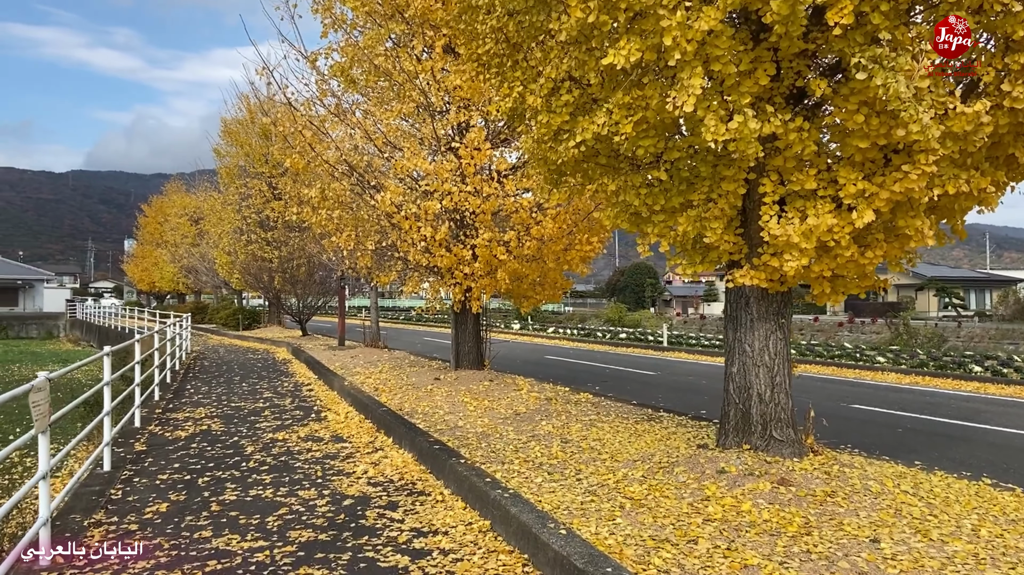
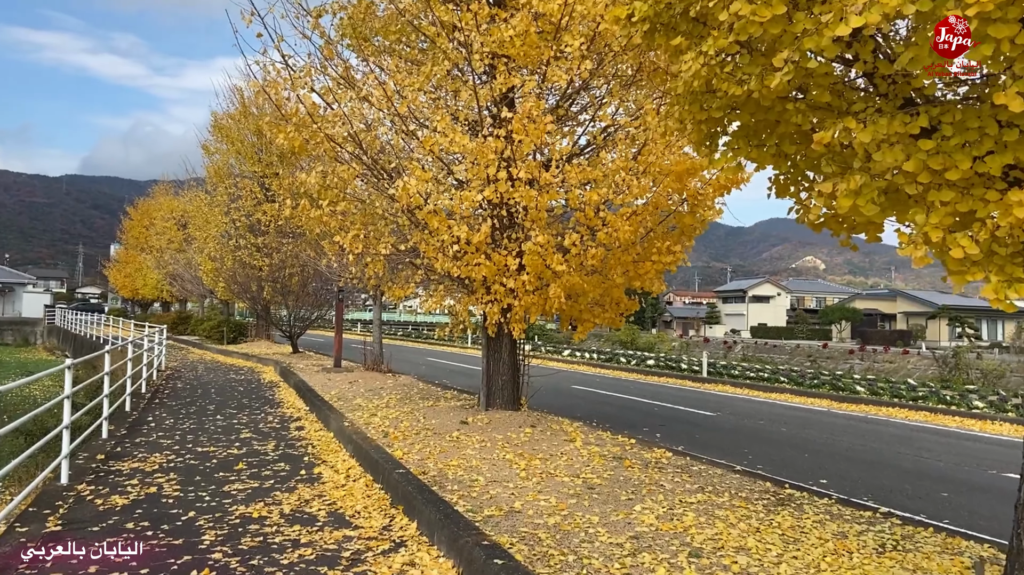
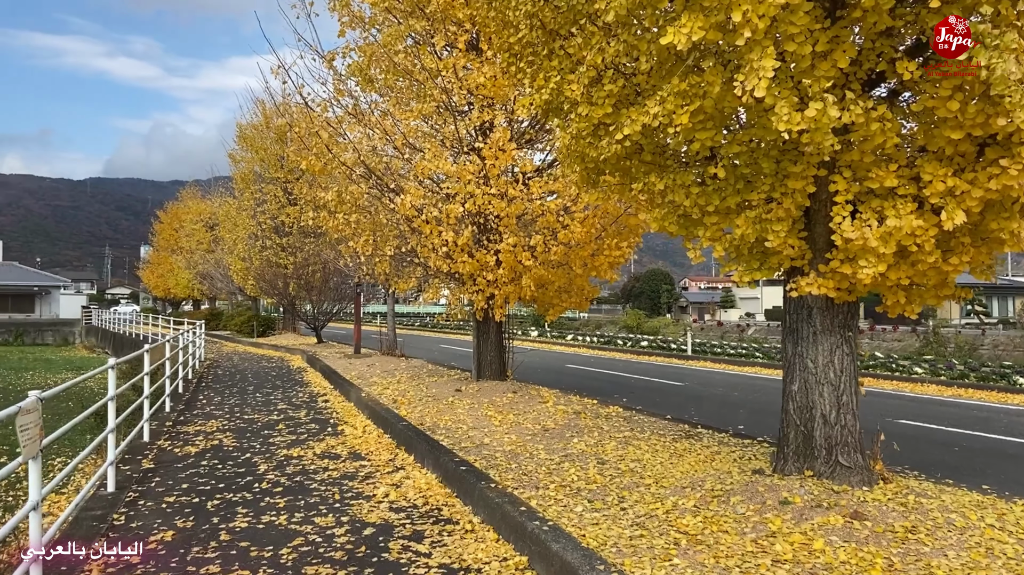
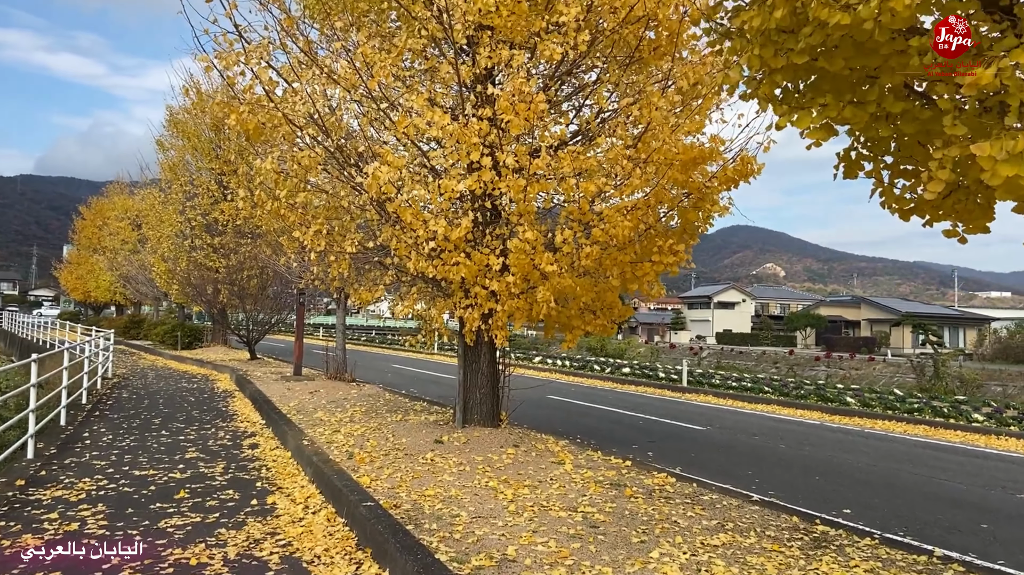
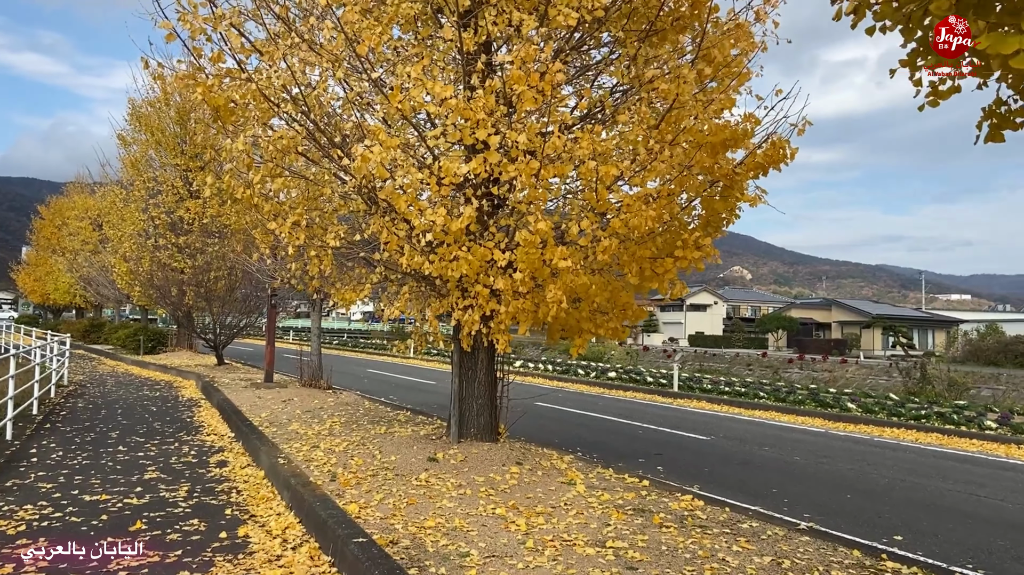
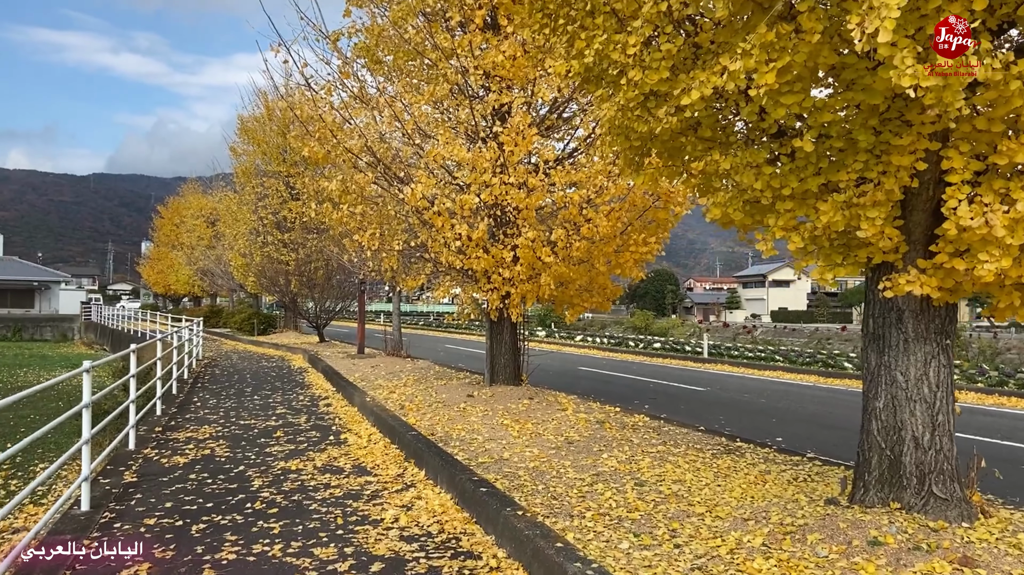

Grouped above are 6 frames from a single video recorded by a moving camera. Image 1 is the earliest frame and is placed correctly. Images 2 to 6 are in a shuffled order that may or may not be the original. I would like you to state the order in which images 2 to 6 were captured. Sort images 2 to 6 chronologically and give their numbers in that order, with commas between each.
3, 6, 2, 4, 5
